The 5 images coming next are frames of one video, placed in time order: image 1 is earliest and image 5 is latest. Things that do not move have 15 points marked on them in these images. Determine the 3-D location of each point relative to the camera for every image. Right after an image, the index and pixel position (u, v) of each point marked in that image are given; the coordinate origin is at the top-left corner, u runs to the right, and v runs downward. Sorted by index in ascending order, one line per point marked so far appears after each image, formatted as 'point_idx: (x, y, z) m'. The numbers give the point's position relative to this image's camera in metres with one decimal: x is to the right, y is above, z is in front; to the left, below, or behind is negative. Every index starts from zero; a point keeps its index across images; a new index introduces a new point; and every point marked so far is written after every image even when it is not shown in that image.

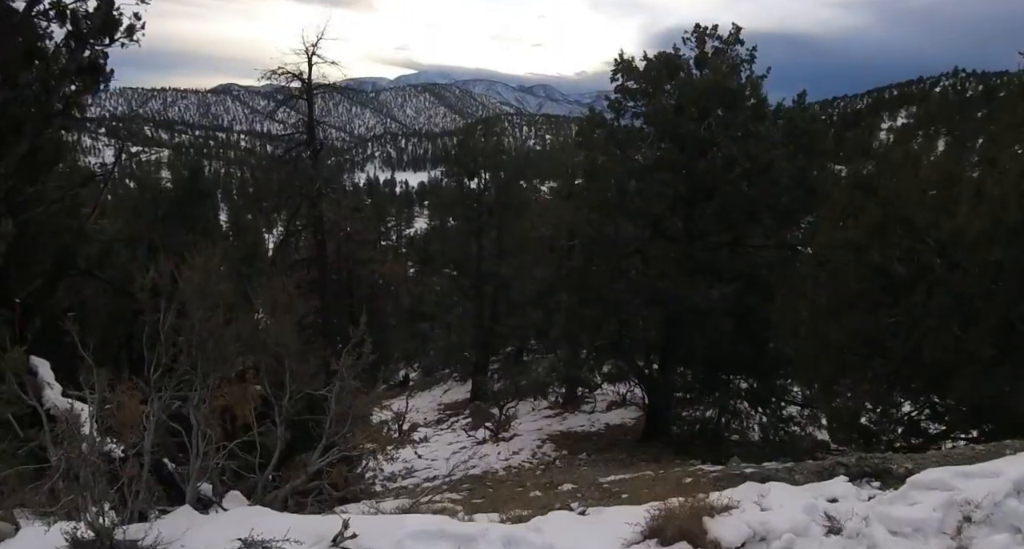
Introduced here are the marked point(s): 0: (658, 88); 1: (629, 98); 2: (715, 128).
0: (+2.1, +2.7, +10.0) m
1: (+1.8, +2.6, +10.3) m
2: (+2.8, +1.9, +9.5) m
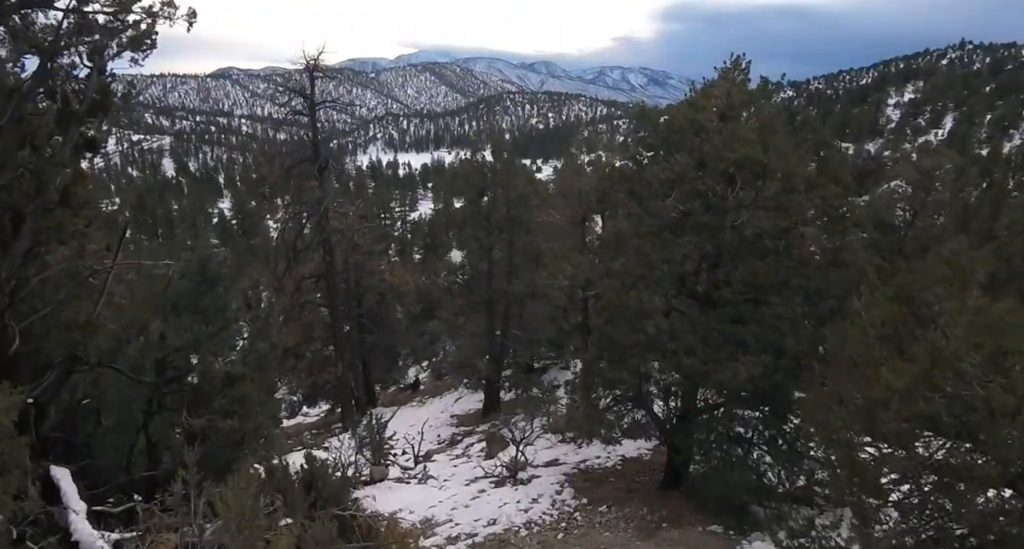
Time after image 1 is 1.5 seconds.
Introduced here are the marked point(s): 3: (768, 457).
0: (+2.4, +1.8, +9.7) m
1: (+2.0, +1.8, +10.0) m
2: (+3.0, +1.1, +9.2) m
3: (+3.7, -2.7, +10.2) m
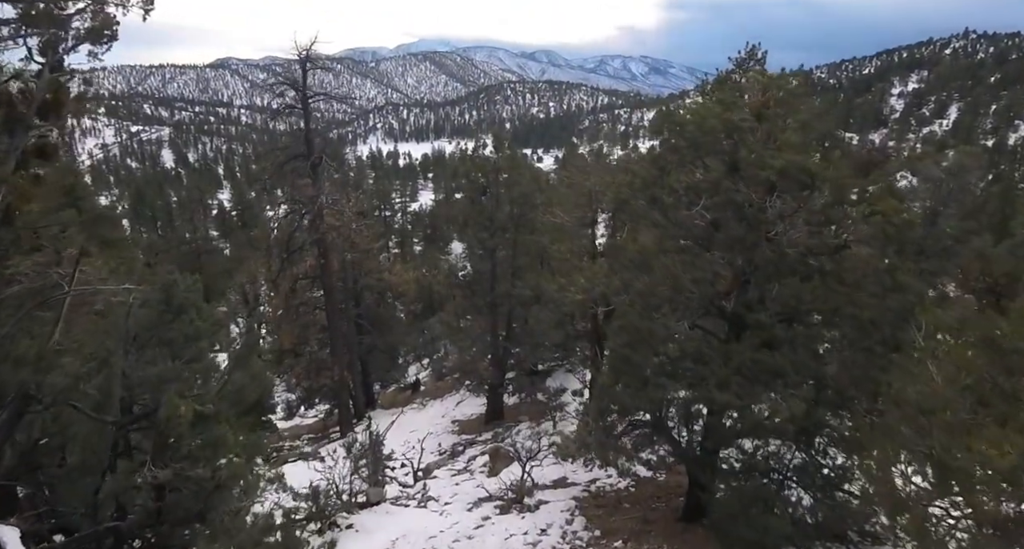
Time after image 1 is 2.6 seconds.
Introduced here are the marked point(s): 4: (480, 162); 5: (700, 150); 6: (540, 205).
0: (+2.5, +1.6, +8.6) m
1: (+2.2, +1.6, +9.0) m
2: (+3.2, +0.8, +8.2) m
3: (+3.8, -2.9, +9.2) m
4: (-0.9, +3.1, +19.3) m
5: (+2.3, +1.5, +8.7) m
6: (+0.8, +2.0, +19.8) m
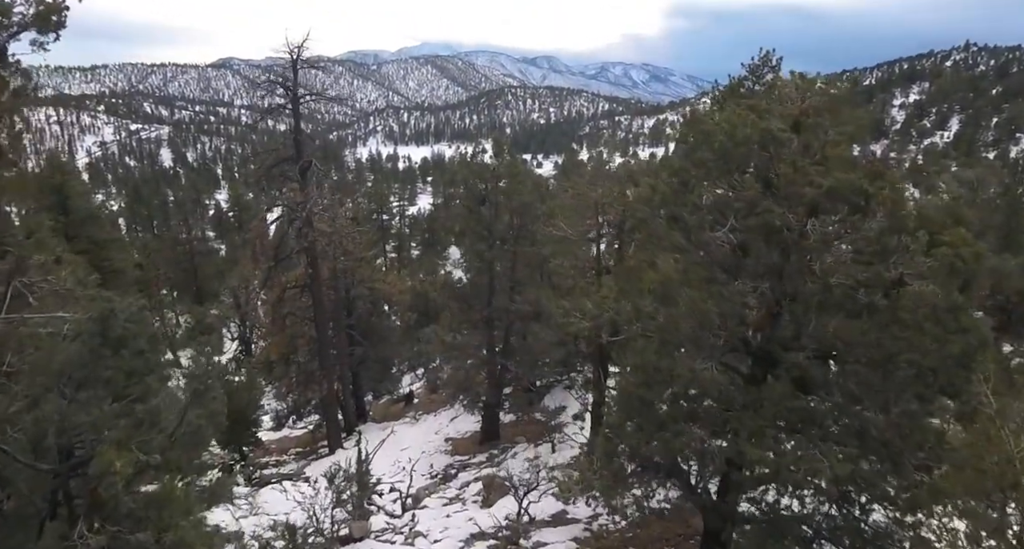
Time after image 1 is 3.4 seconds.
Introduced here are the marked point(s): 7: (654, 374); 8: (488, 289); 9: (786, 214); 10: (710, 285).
0: (+2.5, +1.2, +7.6) m
1: (+2.2, +1.2, +7.9) m
2: (+3.2, +0.5, +7.1) m
3: (+3.8, -3.3, +8.1) m
4: (-0.9, +2.8, +18.3) m
5: (+2.4, +1.2, +7.7) m
6: (+0.8, +1.6, +18.8) m
7: (+1.6, -1.2, +8.1) m
8: (-0.7, -0.4, +19.3) m
9: (+2.8, +0.6, +7.2) m
10: (+2.2, -0.1, +7.9) m
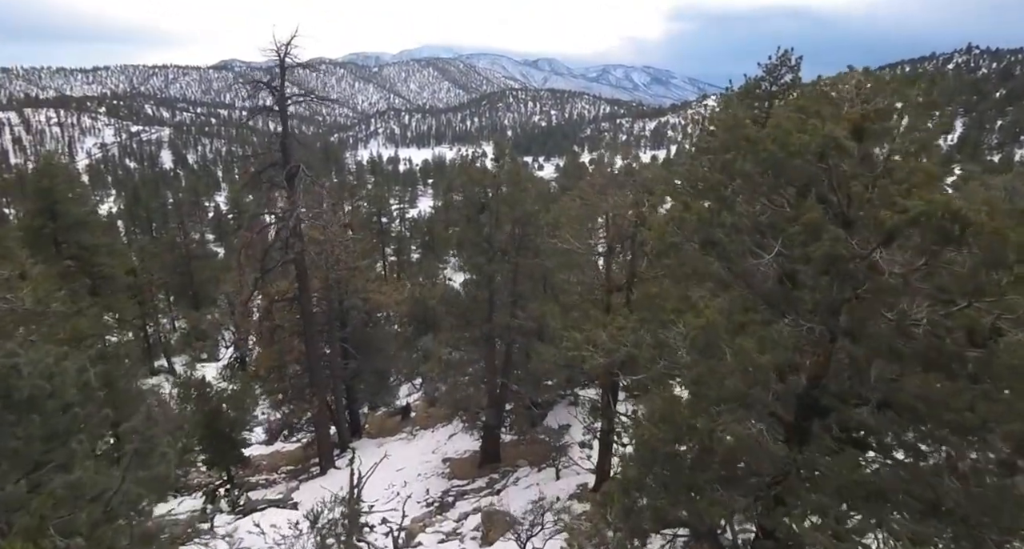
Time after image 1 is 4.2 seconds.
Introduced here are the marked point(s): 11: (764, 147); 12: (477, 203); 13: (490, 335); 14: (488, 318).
0: (+2.5, +0.9, +6.3) m
1: (+2.2, +0.9, +6.7) m
2: (+3.2, +0.1, +5.9) m
3: (+3.8, -3.6, +6.9) m
4: (-0.8, +2.4, +17.0) m
5: (+2.4, +0.9, +6.4) m
6: (+0.9, +1.2, +17.5) m
7: (+1.7, -1.5, +6.9) m
8: (-0.6, -0.8, +18.1) m
9: (+2.9, +0.3, +6.0) m
10: (+2.3, -0.4, +6.7) m
11: (+2.3, +1.2, +6.5) m
12: (-0.9, +1.7, +17.1) m
13: (-0.6, -1.6, +18.2) m
14: (-0.6, -1.1, +18.1) m
